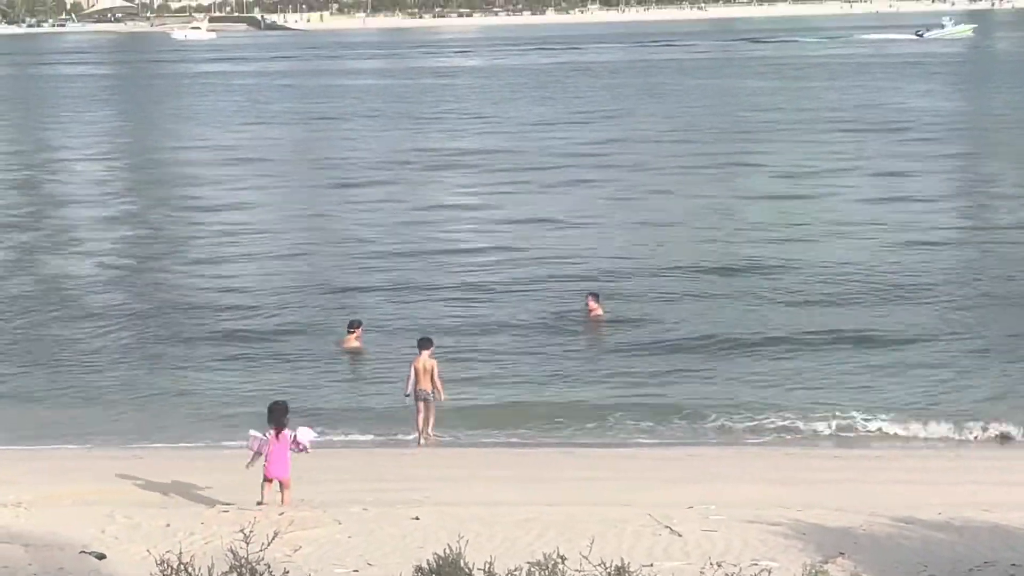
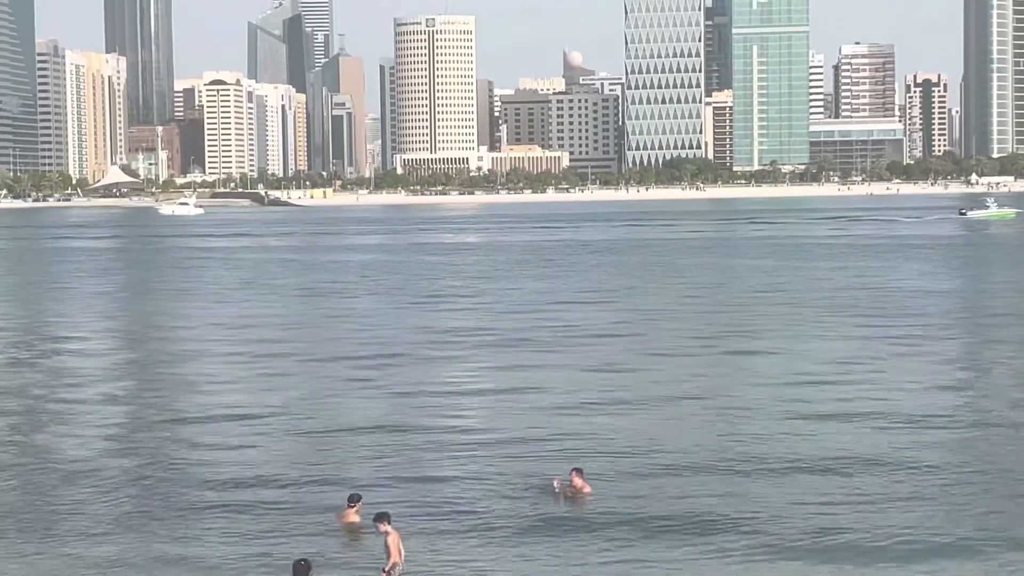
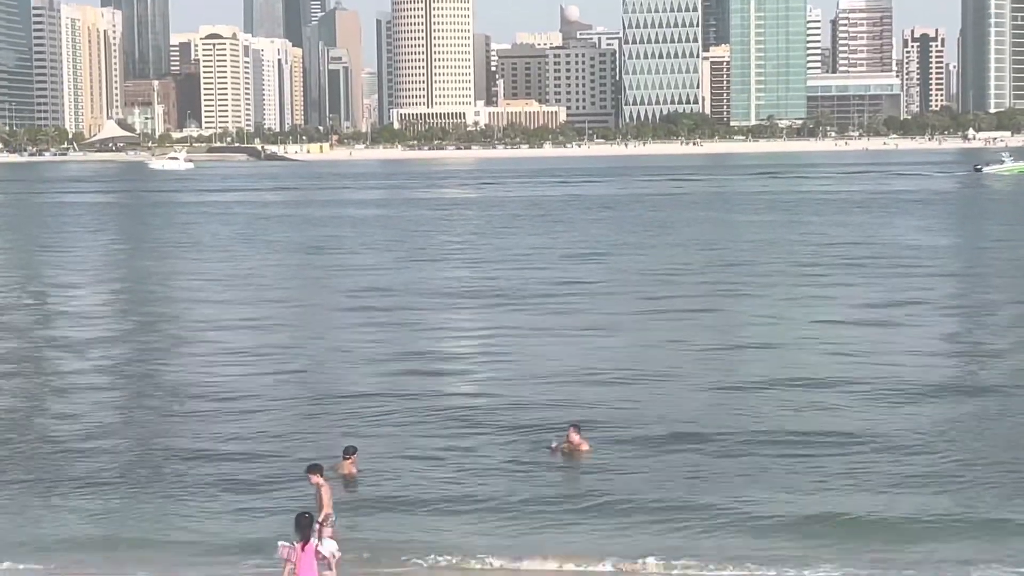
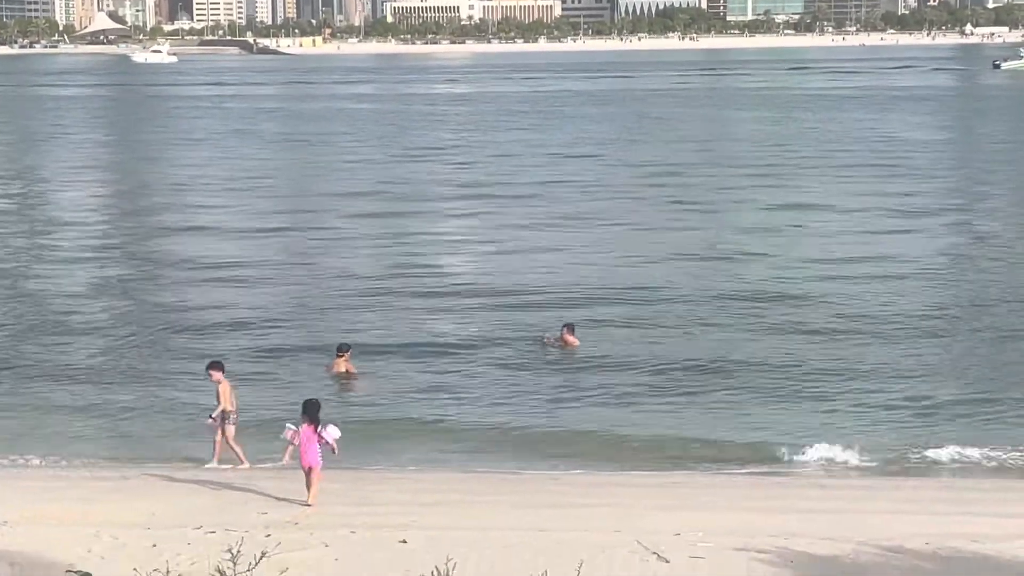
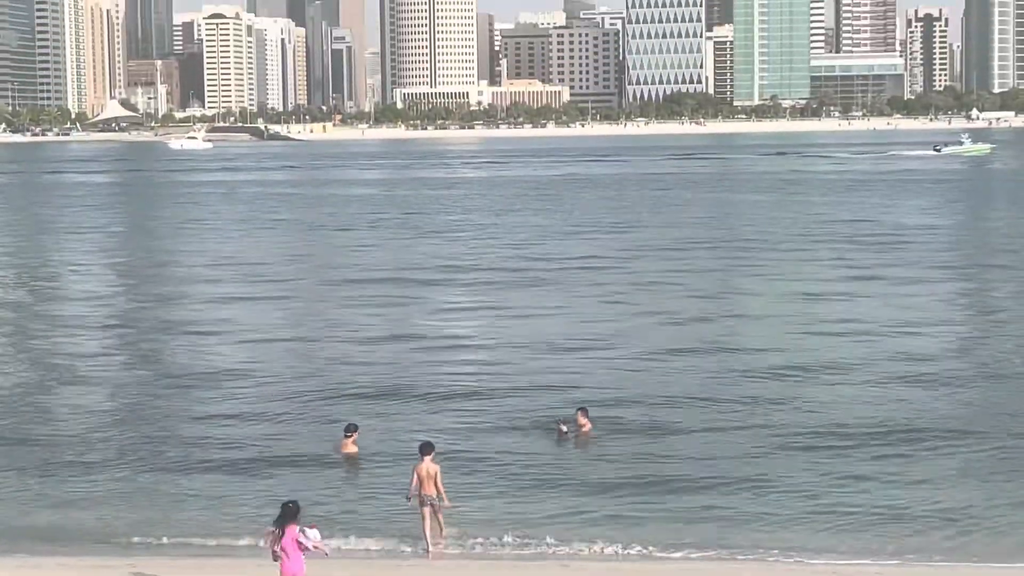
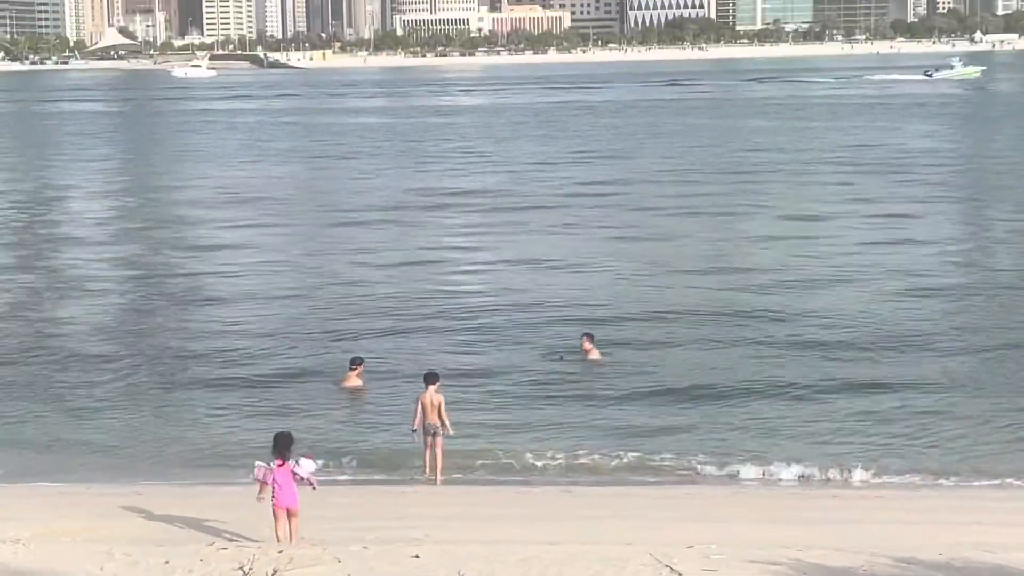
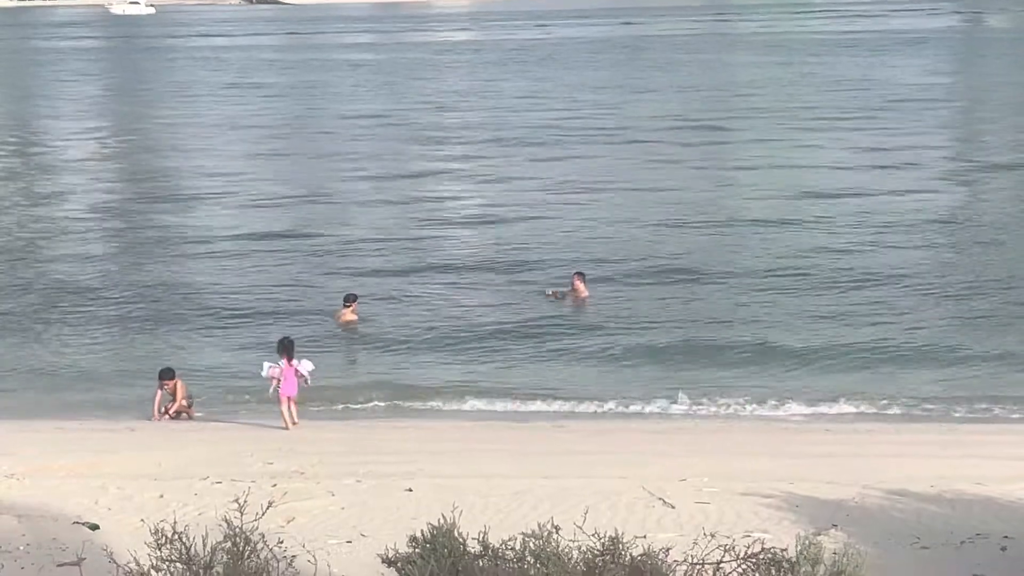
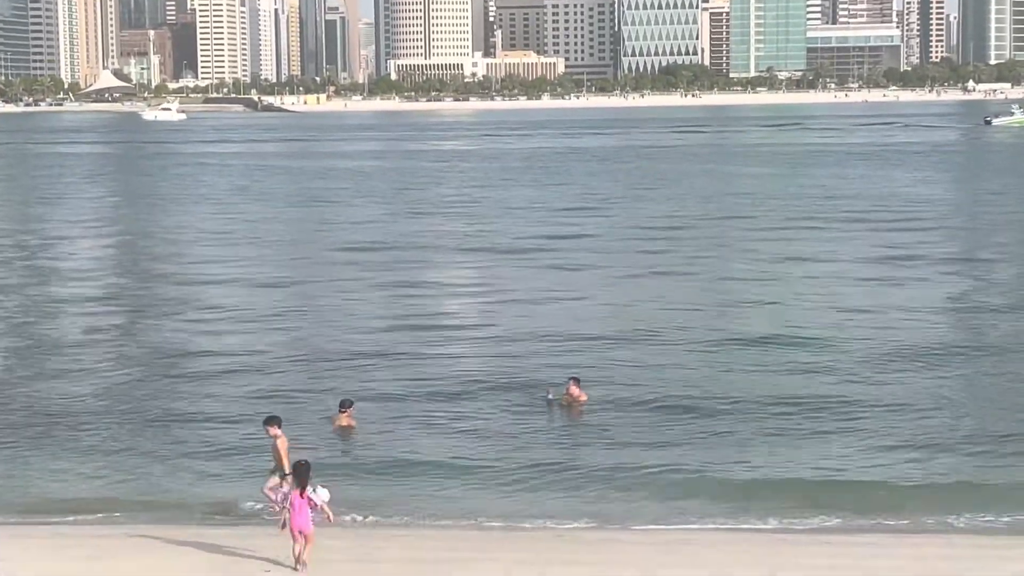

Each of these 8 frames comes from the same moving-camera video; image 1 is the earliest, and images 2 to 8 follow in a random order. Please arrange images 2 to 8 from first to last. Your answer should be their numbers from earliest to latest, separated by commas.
6, 5, 2, 3, 8, 4, 7
